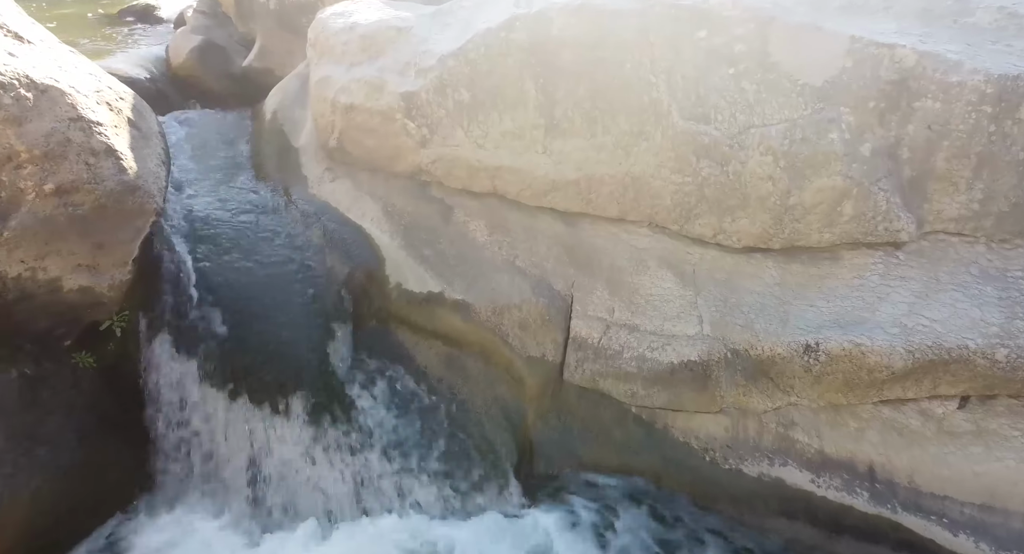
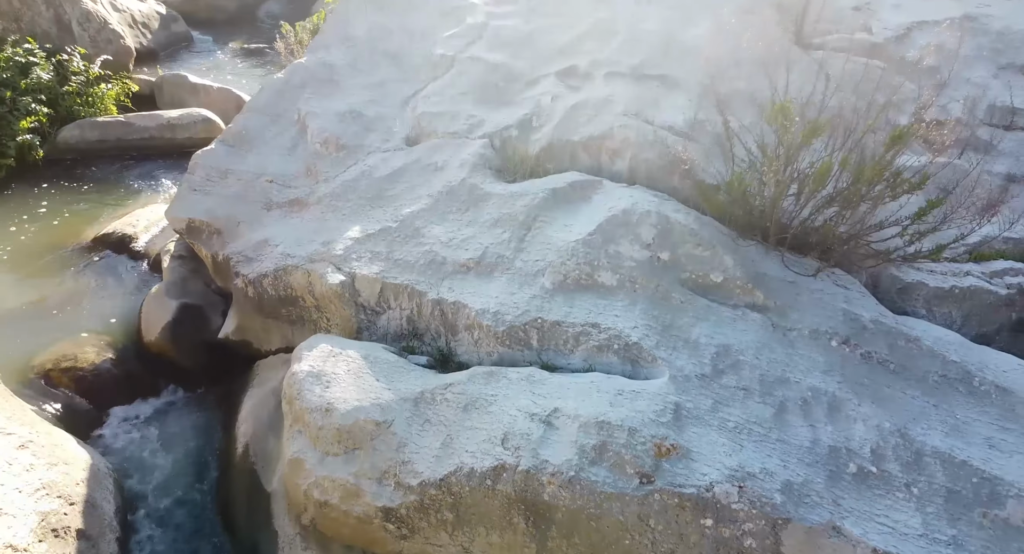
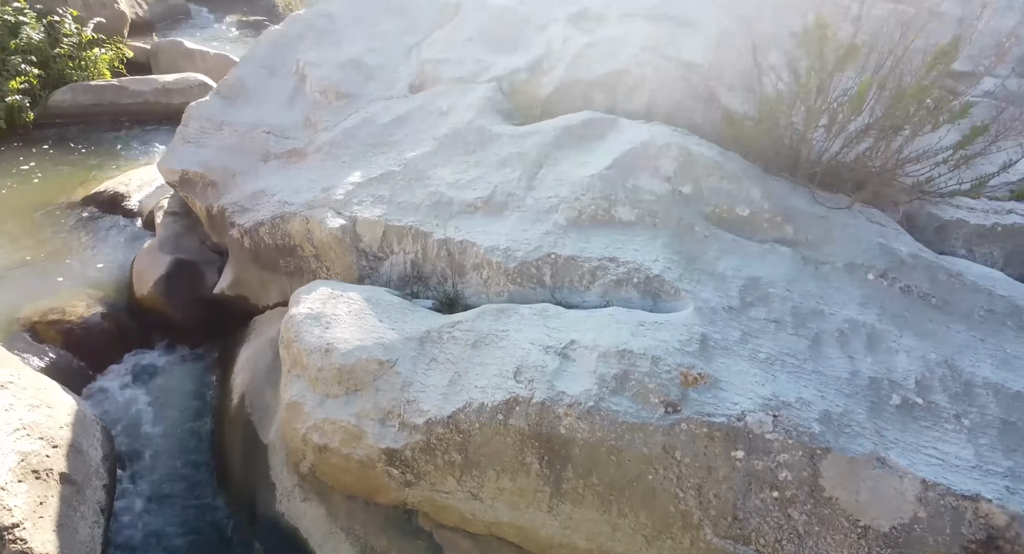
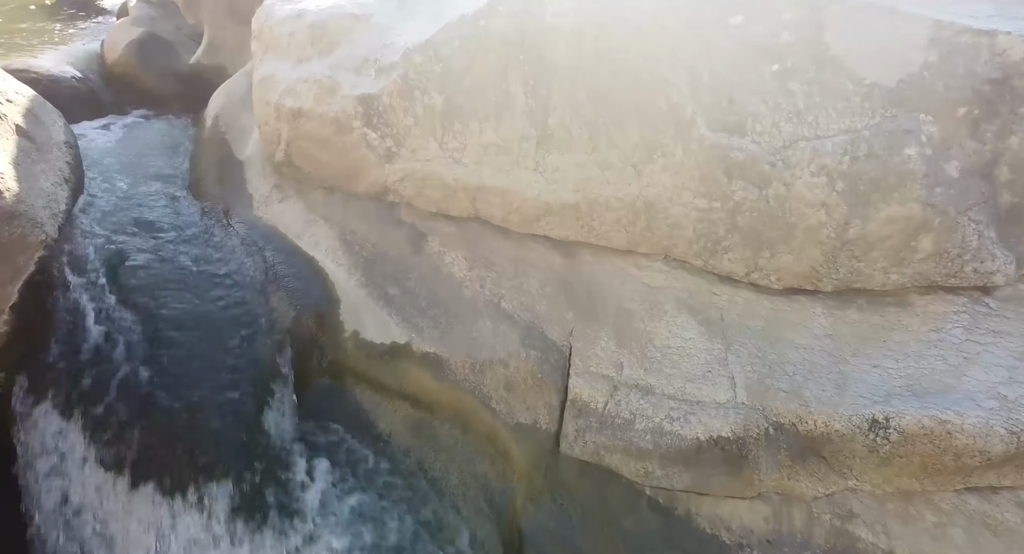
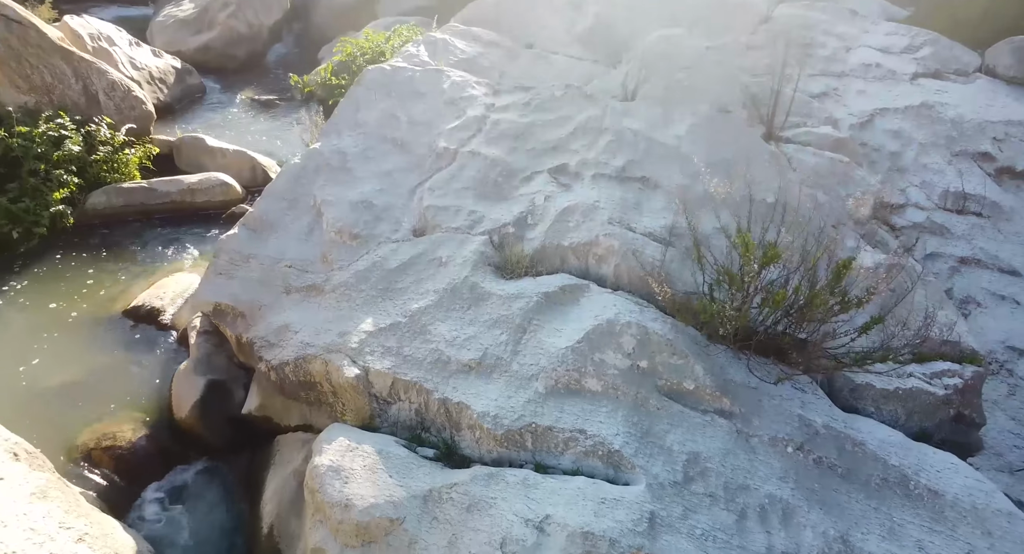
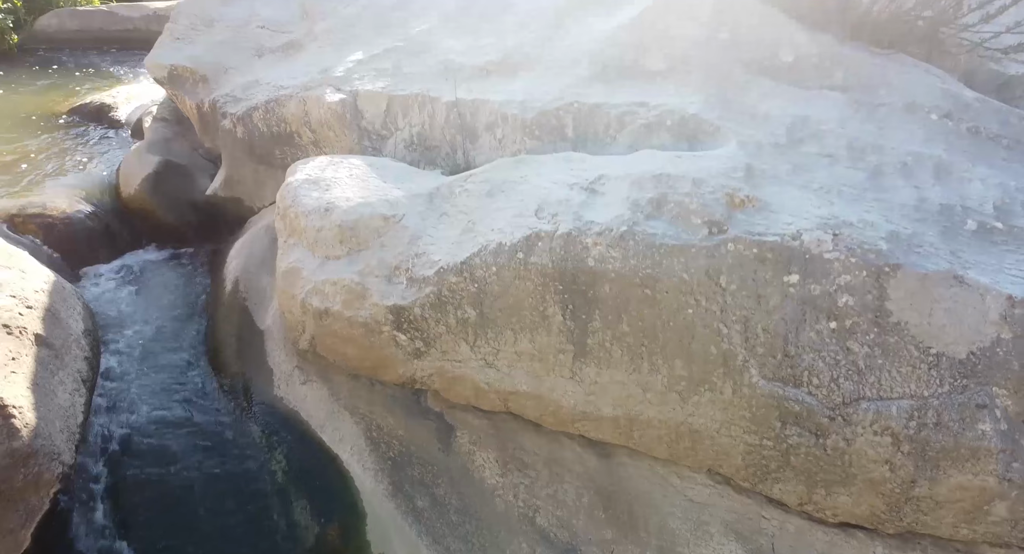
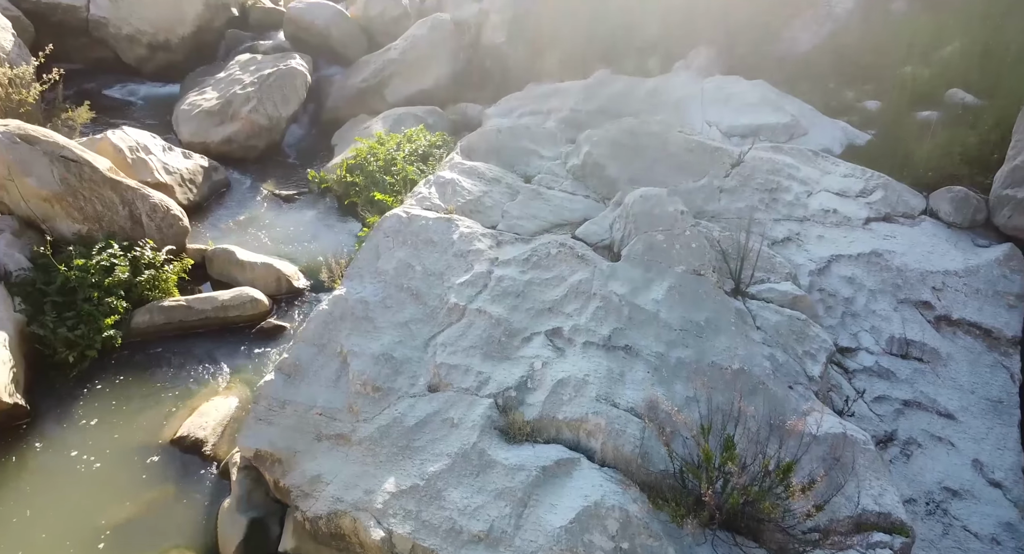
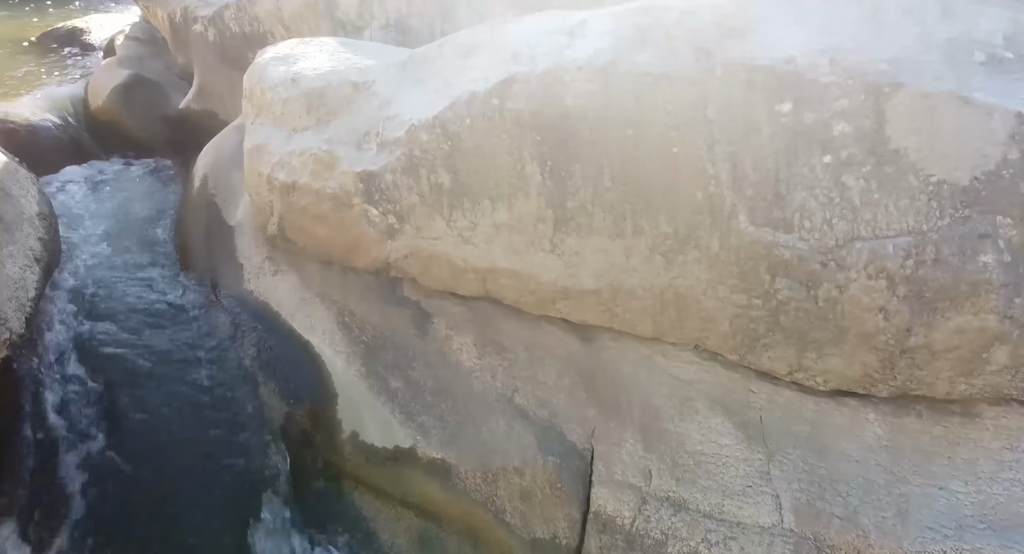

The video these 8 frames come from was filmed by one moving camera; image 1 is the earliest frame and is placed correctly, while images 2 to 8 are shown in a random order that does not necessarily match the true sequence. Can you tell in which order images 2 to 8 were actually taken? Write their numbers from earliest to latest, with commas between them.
4, 8, 6, 3, 2, 5, 7
